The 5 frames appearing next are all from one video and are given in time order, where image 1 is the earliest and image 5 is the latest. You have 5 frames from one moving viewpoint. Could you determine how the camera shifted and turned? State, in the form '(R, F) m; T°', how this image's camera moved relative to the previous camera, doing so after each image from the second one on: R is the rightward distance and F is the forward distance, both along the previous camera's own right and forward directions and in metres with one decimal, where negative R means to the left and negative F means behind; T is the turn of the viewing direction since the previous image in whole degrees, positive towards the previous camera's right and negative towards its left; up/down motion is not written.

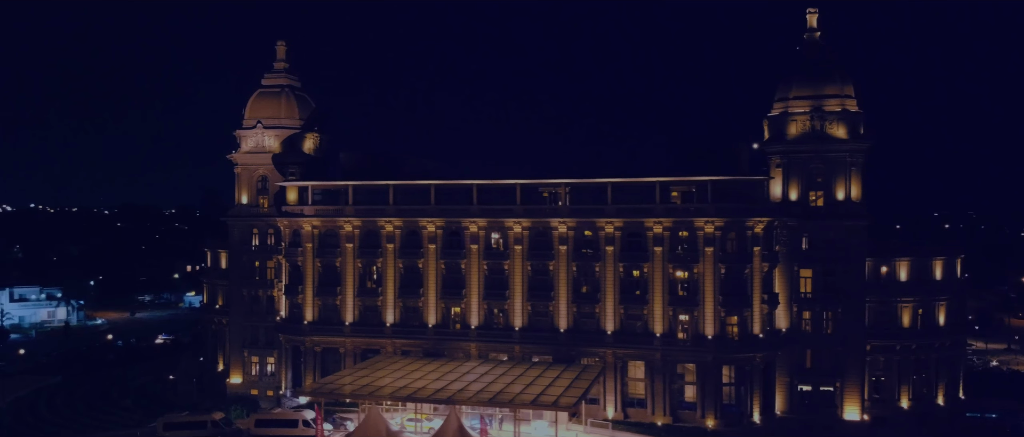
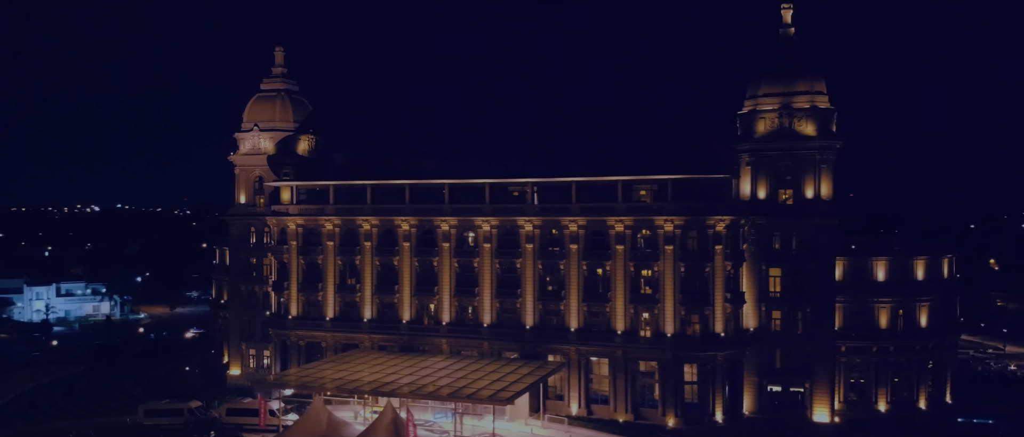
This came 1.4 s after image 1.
(+8.5, -0.9) m; -5°
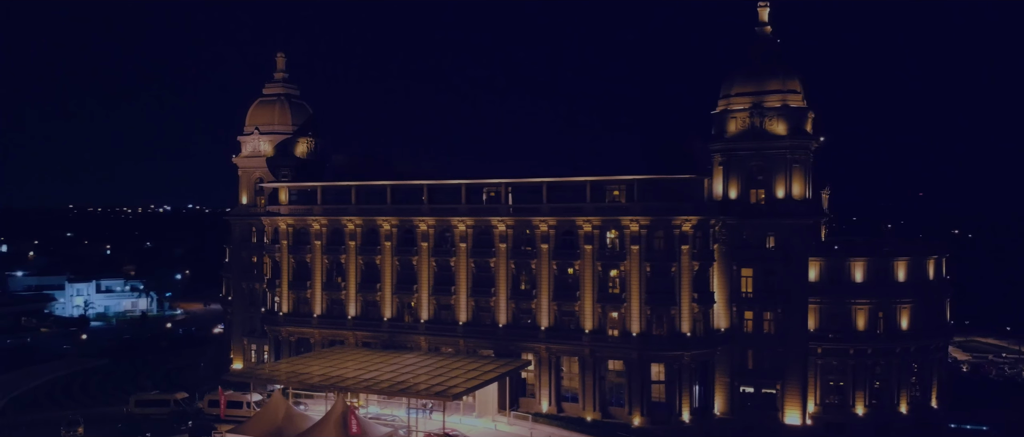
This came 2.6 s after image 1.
(+7.4, -0.8) m; -5°
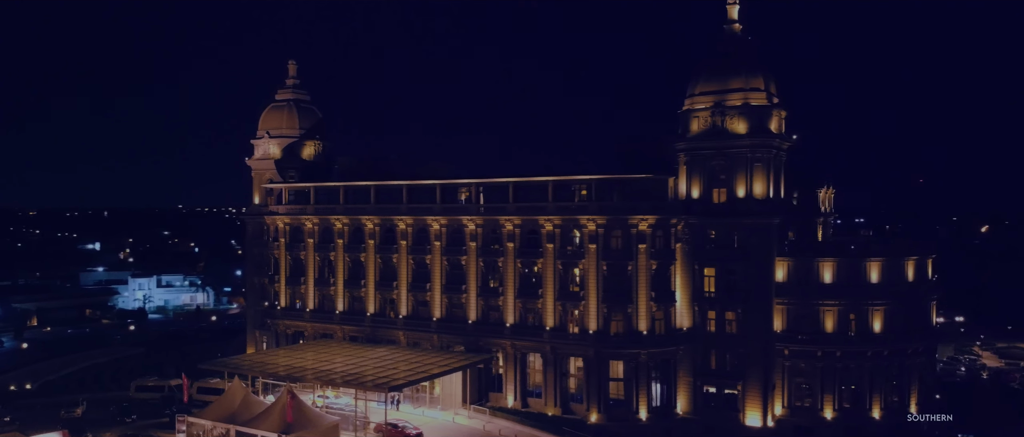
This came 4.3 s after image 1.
(+10.5, -1.0) m; -7°
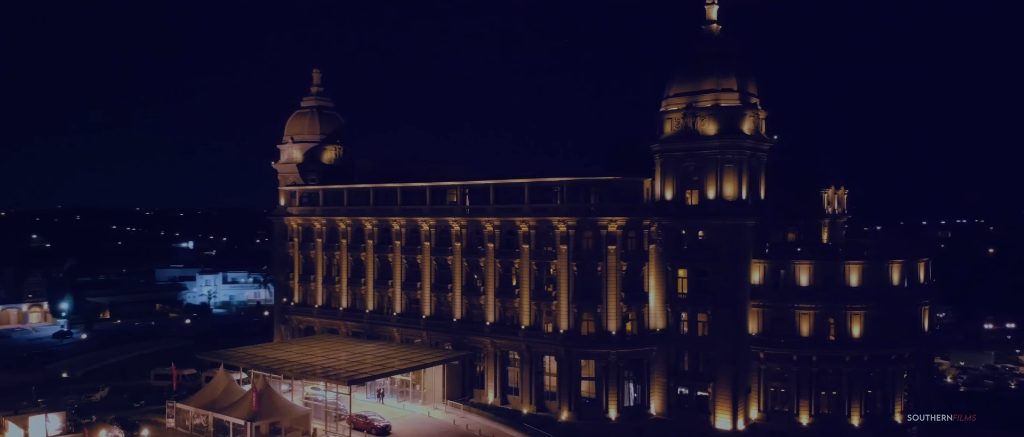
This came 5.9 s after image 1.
(+10.0, -1.0) m; -7°
